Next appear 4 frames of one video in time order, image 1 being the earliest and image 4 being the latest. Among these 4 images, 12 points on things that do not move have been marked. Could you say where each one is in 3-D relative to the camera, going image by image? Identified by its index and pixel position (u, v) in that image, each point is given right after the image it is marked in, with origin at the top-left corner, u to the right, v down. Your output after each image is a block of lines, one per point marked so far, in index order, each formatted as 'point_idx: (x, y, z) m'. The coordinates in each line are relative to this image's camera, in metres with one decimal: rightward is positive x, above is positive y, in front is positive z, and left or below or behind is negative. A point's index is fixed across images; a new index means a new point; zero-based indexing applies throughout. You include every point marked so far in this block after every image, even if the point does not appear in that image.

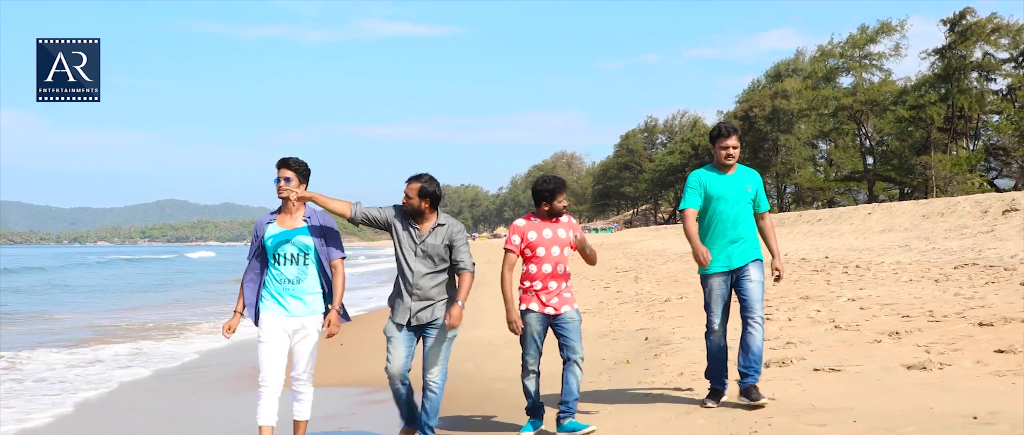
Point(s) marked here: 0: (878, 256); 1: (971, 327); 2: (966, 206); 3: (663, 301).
0: (+4.5, -0.5, +9.4) m
1: (+3.0, -0.7, +4.9) m
2: (+6.3, +0.2, +10.6) m
3: (+1.8, -1.0, +9.2) m
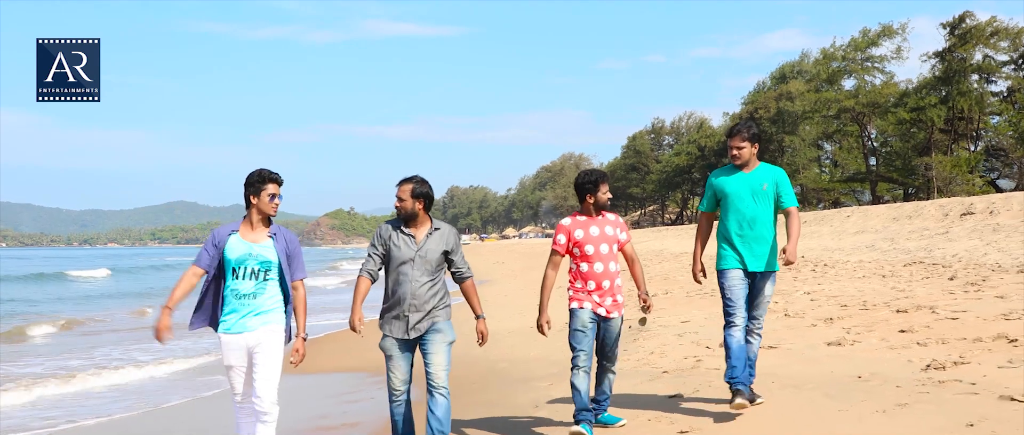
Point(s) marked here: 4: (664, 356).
0: (+4.6, -0.5, +10.4) m
1: (+3.0, -0.8, +6.0) m
2: (+6.4, +0.1, +11.6) m
3: (+1.9, -1.1, +10.2) m
4: (+1.2, -1.1, +6.2) m
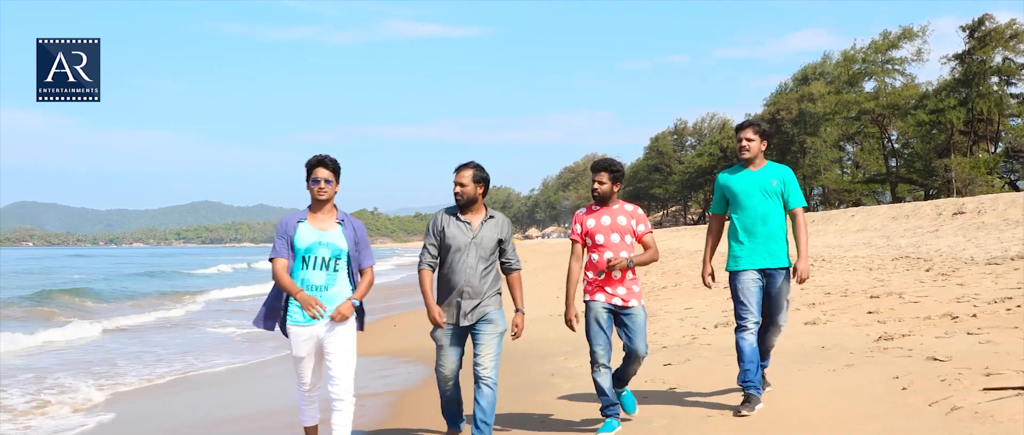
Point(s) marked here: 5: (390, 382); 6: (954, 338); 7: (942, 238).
0: (+4.9, -0.5, +11.2) m
1: (+3.2, -0.7, +6.8) m
2: (+6.7, +0.1, +12.3) m
3: (+2.2, -1.0, +11.1) m
4: (+1.4, -1.1, +7.1) m
5: (-1.3, -1.9, +8.6) m
6: (+2.8, -0.8, +4.8) m
7: (+5.7, -0.3, +10.0) m
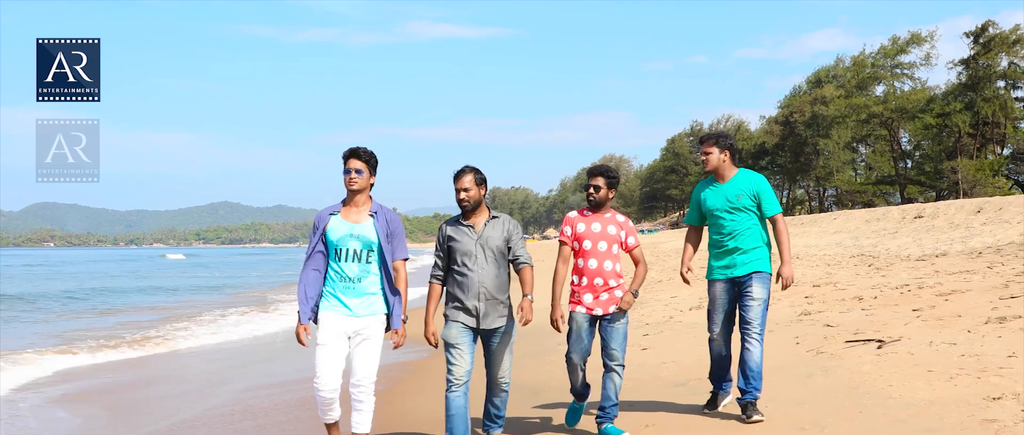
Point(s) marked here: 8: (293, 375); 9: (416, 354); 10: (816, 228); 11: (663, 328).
0: (+5.2, -0.6, +12.9) m
1: (+3.4, -0.8, +8.6) m
2: (+7.1, +0.1, +14.0) m
3: (+2.5, -1.1, +12.9) m
4: (+1.6, -1.2, +8.9) m
5: (-1.1, -1.9, +10.5) m
6: (+3.0, -0.8, +6.6) m
7: (+5.9, -0.3, +11.7) m
8: (-2.7, -2.0, +9.8) m
9: (-1.1, -2.0, +10.7) m
10: (+6.6, -0.2, +16.4) m
11: (+1.6, -1.2, +8.1) m
